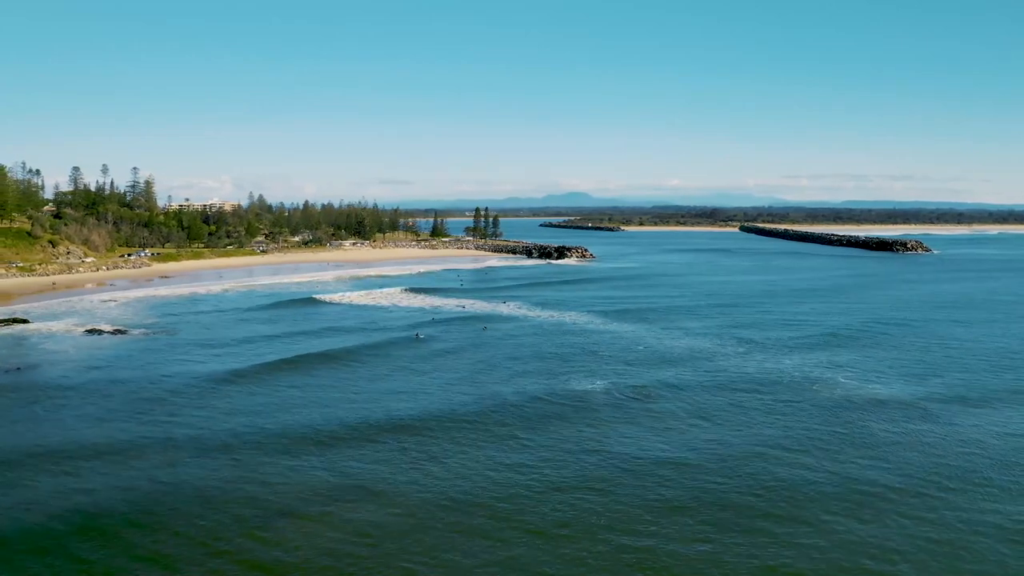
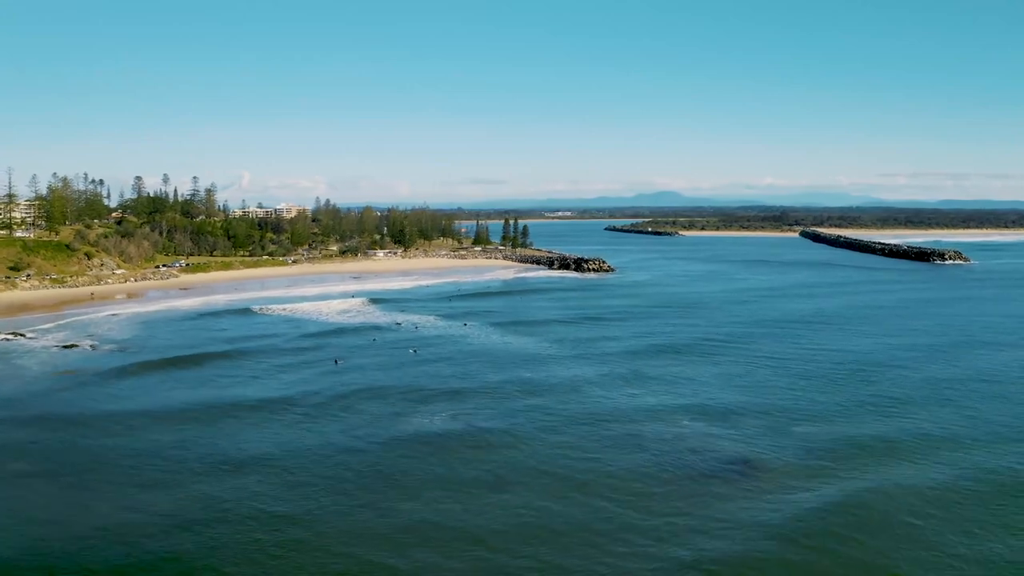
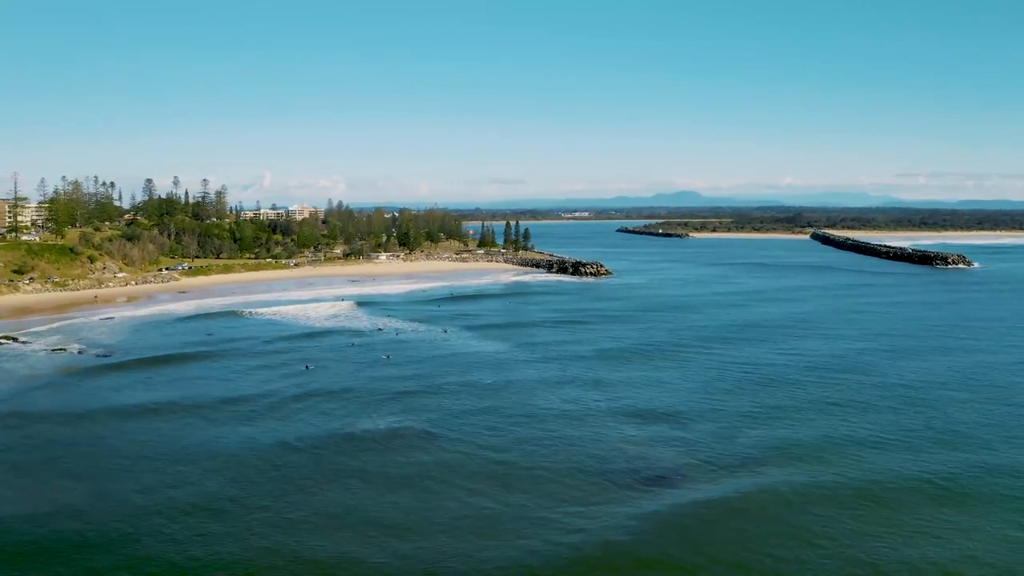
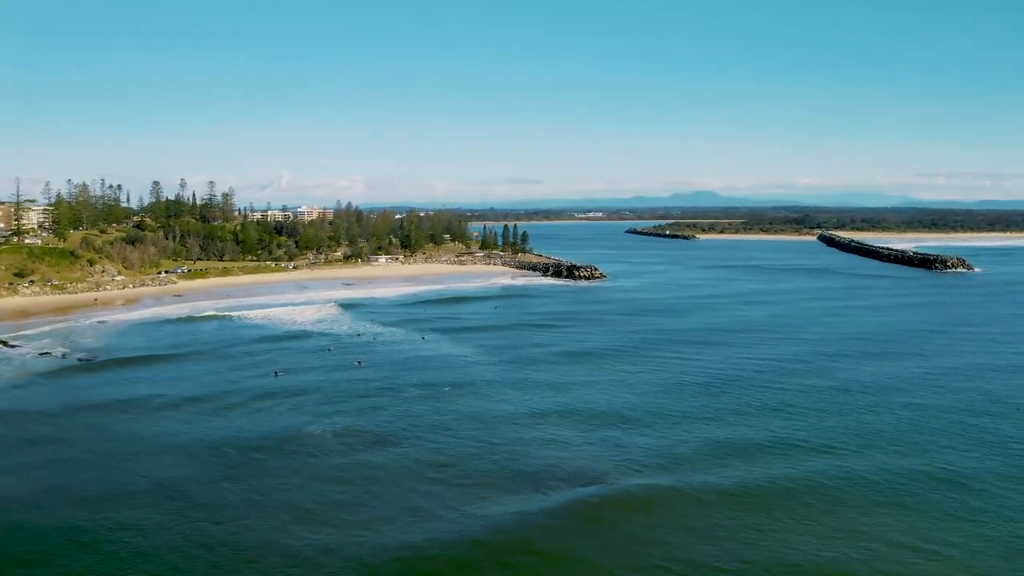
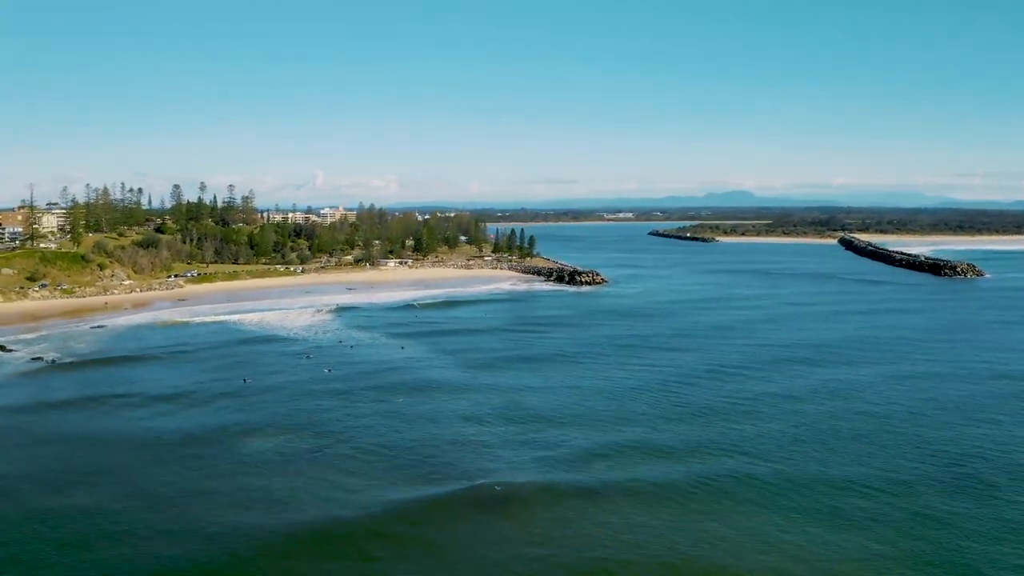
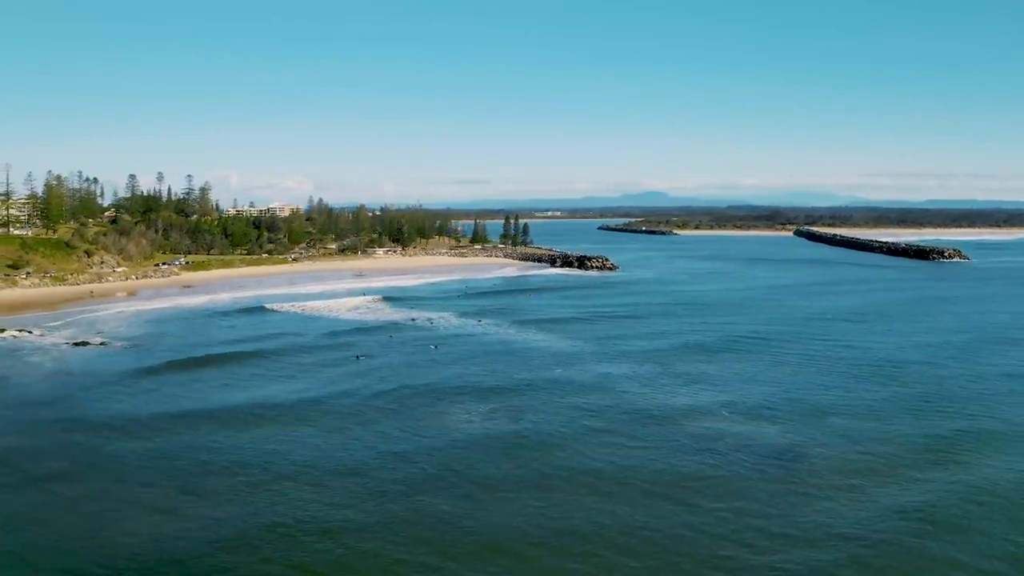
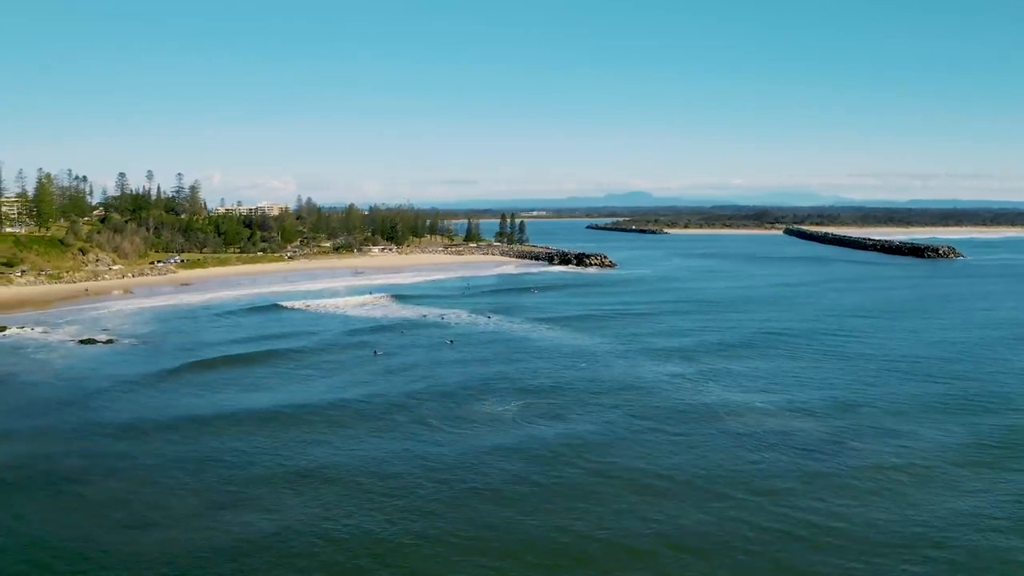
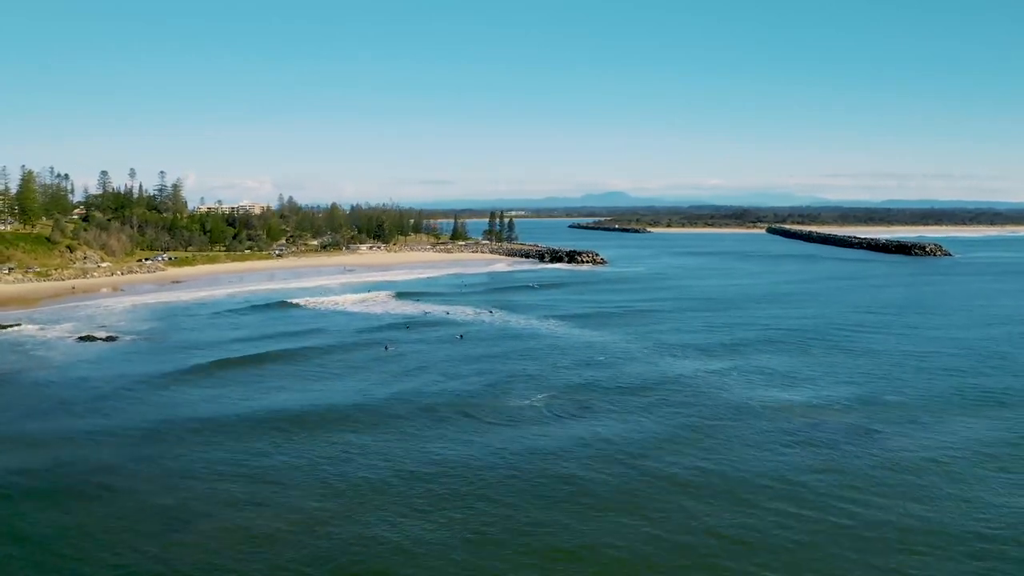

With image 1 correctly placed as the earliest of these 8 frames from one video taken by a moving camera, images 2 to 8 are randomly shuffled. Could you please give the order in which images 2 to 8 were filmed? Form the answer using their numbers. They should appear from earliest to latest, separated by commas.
8, 7, 6, 2, 3, 4, 5
